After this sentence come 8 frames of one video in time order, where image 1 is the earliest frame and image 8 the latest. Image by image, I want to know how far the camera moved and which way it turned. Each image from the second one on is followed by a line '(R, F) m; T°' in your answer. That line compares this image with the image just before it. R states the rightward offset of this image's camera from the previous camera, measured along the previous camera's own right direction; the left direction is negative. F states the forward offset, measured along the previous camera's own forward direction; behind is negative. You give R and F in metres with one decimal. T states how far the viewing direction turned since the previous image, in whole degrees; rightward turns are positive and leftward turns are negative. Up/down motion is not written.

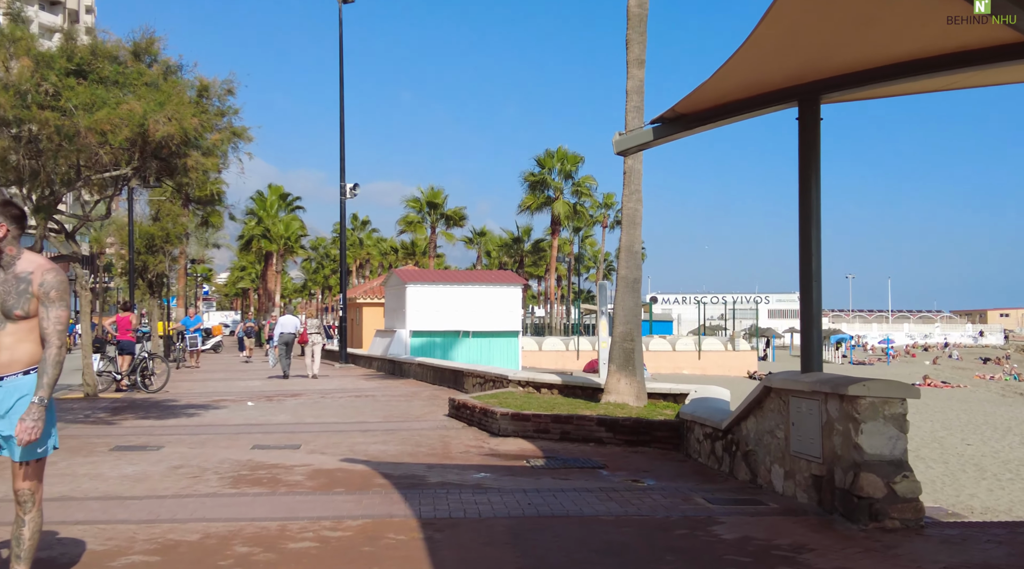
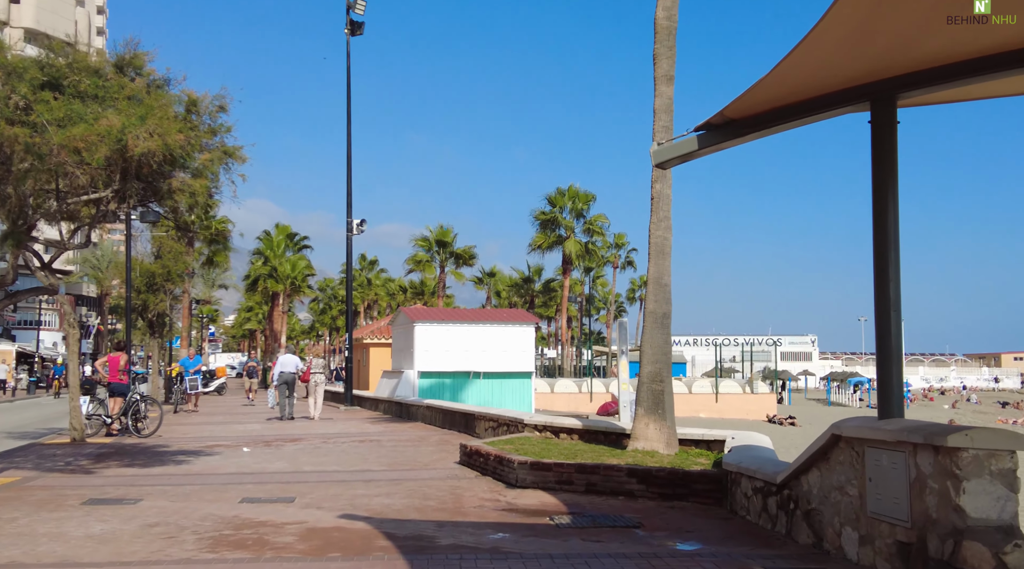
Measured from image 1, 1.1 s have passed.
(-0.1, +1.1) m; -1°
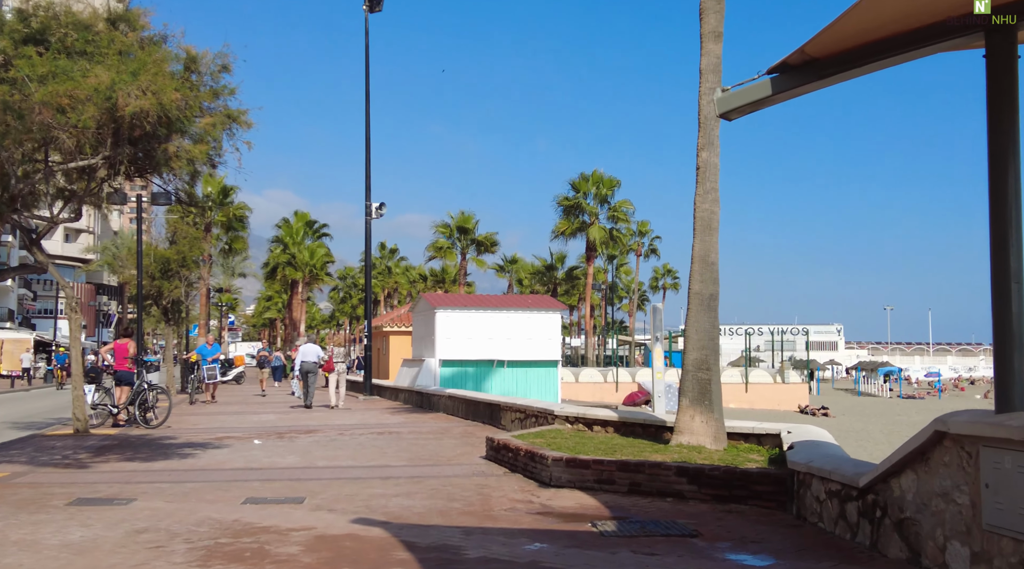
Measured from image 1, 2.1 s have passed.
(-0.1, +1.1) m; -1°
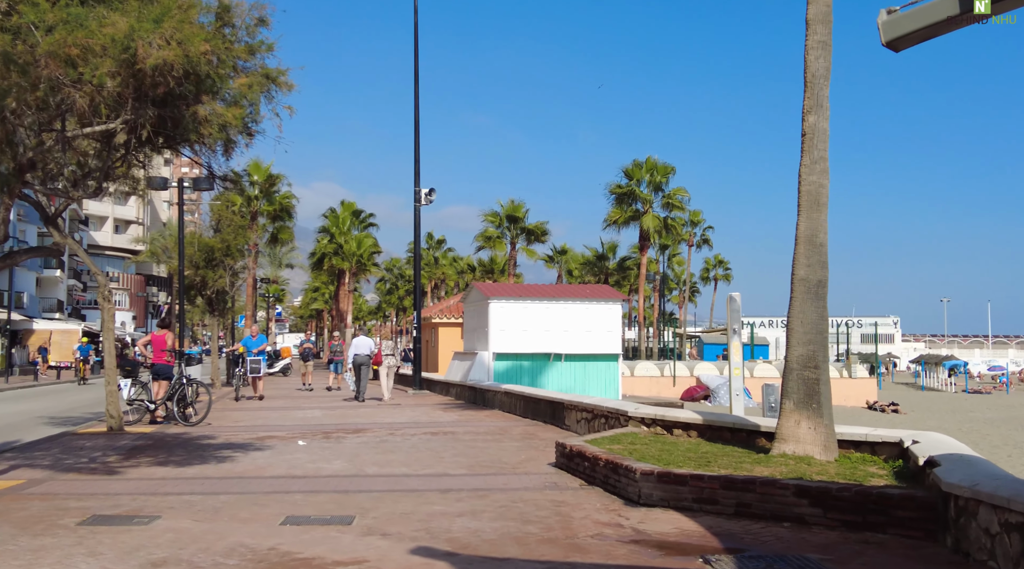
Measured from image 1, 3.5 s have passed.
(-0.3, +1.4) m; -3°
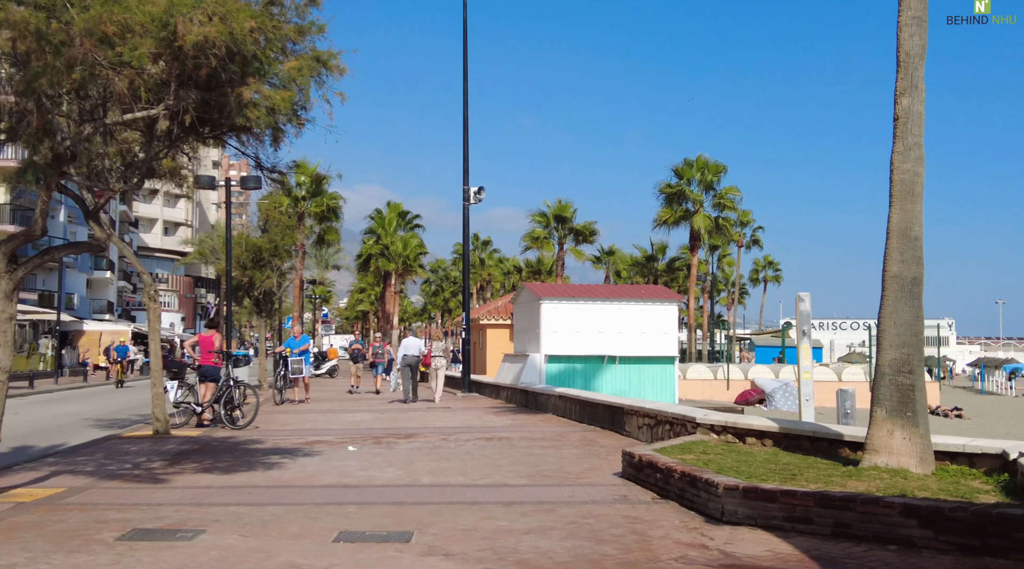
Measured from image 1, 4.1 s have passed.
(-0.2, +0.7) m; -3°
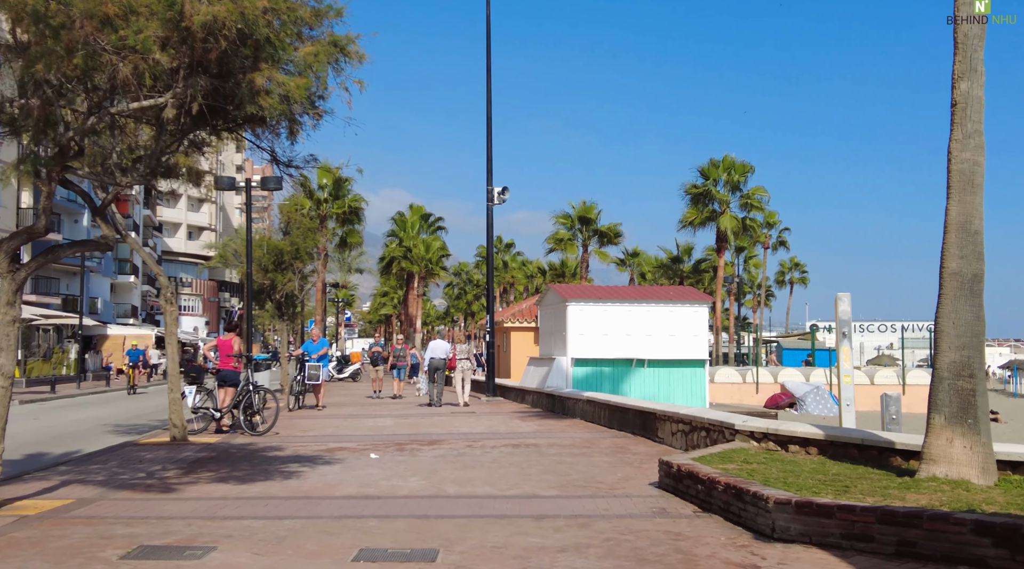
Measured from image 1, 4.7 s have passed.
(-0.1, +0.5) m; -1°
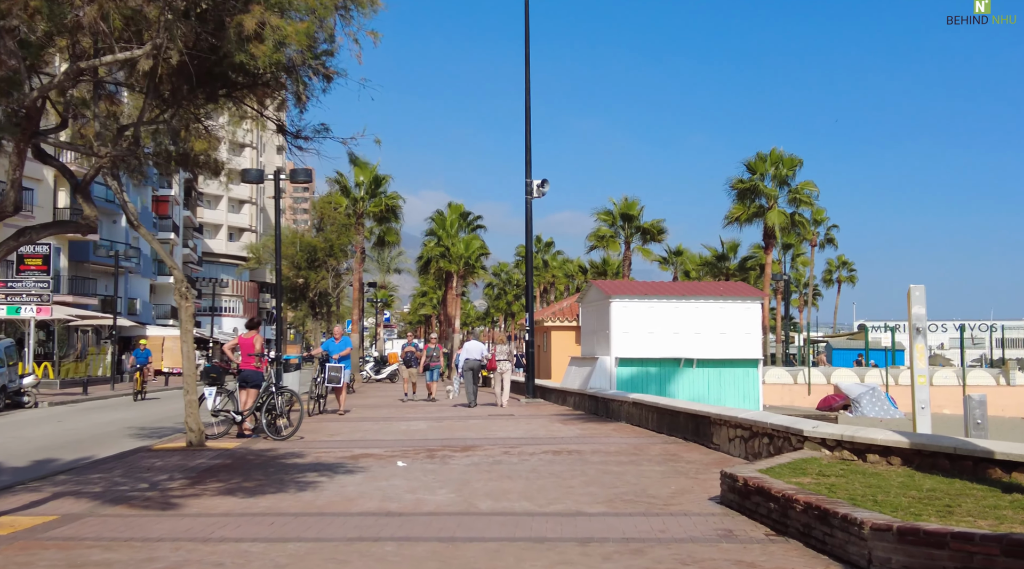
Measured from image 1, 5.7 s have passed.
(0.0, +1.1) m; -3°
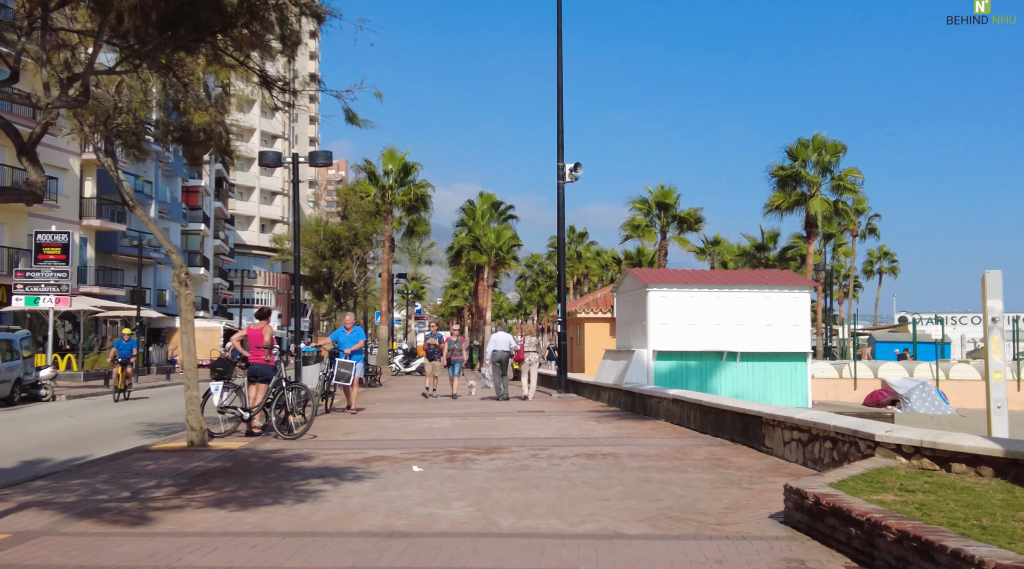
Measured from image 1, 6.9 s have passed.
(+0.1, +1.2) m; -2°
